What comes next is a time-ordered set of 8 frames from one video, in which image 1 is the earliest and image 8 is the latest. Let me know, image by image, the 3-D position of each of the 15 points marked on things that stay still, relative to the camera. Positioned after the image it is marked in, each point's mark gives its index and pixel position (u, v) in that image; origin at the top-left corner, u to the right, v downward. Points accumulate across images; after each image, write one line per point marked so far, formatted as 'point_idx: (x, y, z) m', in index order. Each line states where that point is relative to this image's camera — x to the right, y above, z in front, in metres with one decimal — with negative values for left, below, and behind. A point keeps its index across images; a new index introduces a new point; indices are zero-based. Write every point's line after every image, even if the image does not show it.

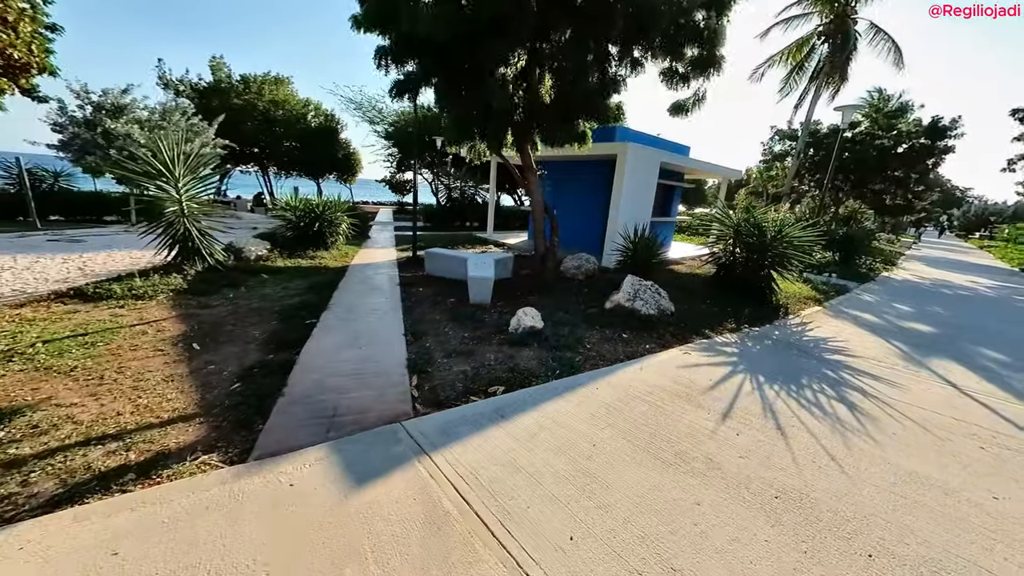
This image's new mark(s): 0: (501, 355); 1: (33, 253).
0: (-0.1, -0.8, +4.1) m
1: (-9.6, +0.7, +7.2) m
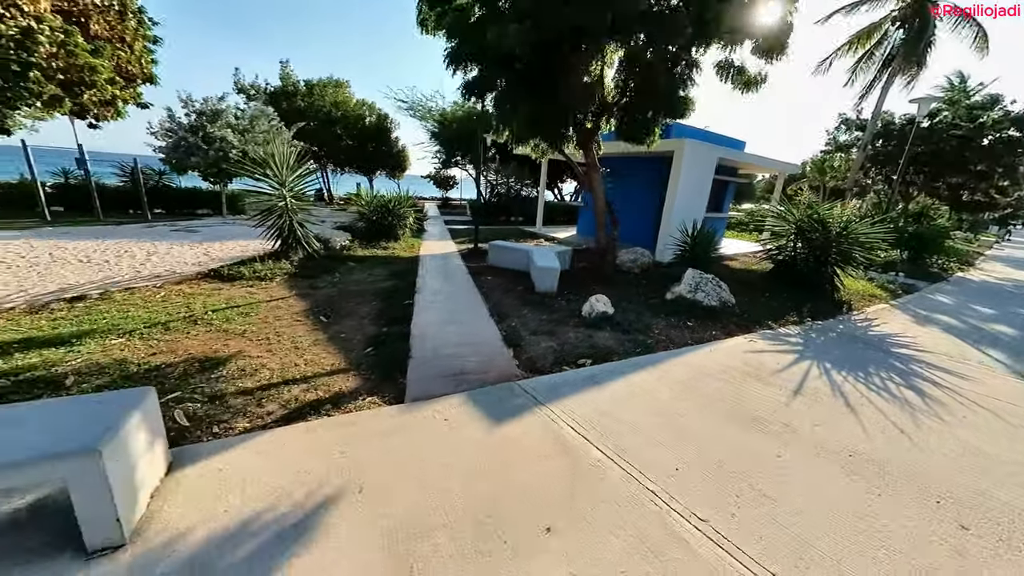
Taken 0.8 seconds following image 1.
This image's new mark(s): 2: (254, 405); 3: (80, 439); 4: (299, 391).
0: (+0.9, -0.6, +4.6) m
1: (-8.3, +1.1, +8.5) m
2: (-2.1, -1.0, +2.9) m
3: (-2.0, -0.7, +1.6) m
4: (-1.9, -0.9, +3.1) m
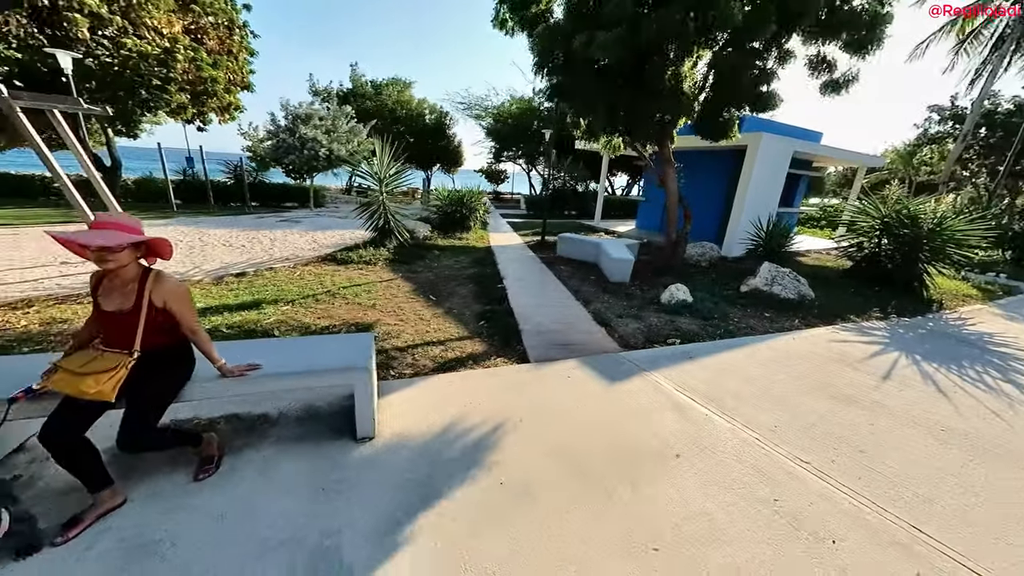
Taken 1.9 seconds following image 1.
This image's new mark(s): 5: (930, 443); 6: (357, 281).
0: (+2.1, -0.4, +5.0) m
1: (-6.5, +1.6, +9.9) m
2: (-1.0, -0.7, +3.7) m
3: (-1.0, -0.5, +2.4) m
4: (-0.8, -0.7, +3.9) m
5: (+3.2, -1.2, +2.7) m
6: (-2.7, +0.1, +6.2) m
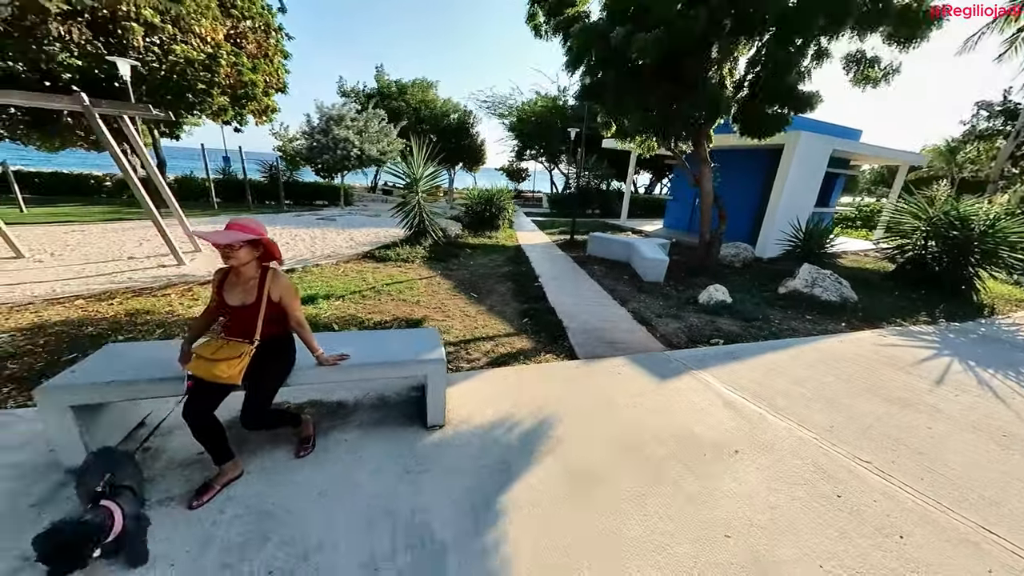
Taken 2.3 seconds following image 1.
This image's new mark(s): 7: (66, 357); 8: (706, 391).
0: (+2.7, -0.4, +5.1) m
1: (-5.6, +1.7, +10.3) m
2: (-0.5, -0.7, +3.8) m
3: (-0.6, -0.5, +2.6) m
4: (-0.2, -0.6, +4.0) m
5: (+3.7, -1.2, +2.7) m
6: (-2.1, +0.2, +6.5) m
7: (-4.1, -0.6, +3.3) m
8: (+1.8, -0.9, +3.3) m
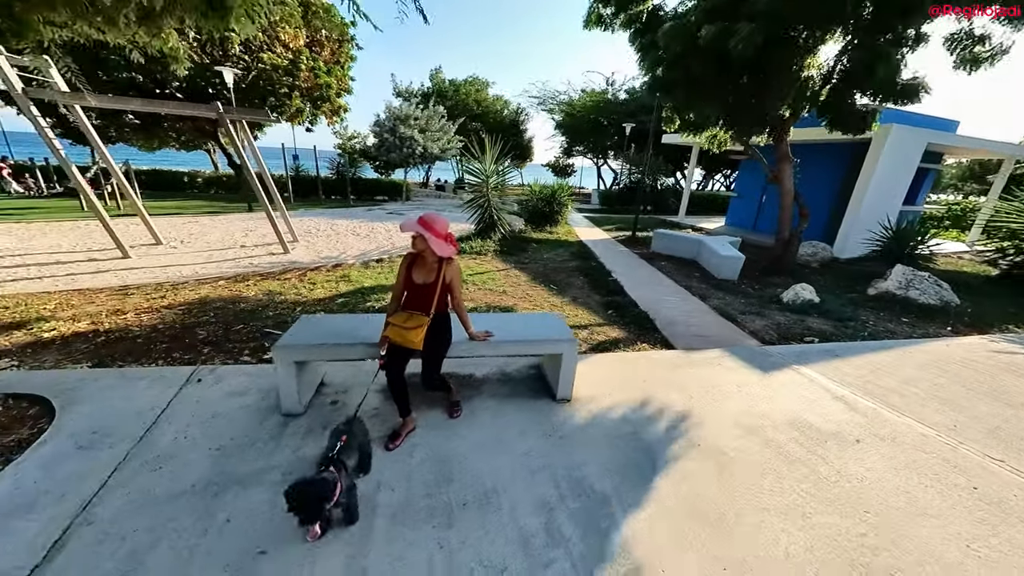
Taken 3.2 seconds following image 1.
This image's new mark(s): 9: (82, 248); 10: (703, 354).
0: (+3.9, -0.4, +5.0) m
1: (-3.8, +2.1, +11.0) m
2: (+0.6, -0.6, +4.1) m
3: (+0.4, -0.4, +2.9) m
4: (+0.9, -0.5, +4.3) m
5: (+4.6, -1.2, +2.6) m
6: (-0.7, +0.3, +6.9) m
7: (-3.0, -0.4, +3.9) m
8: (+2.8, -0.9, +3.3) m
9: (-8.1, +0.7, +6.8) m
10: (+2.0, -0.7, +3.8) m
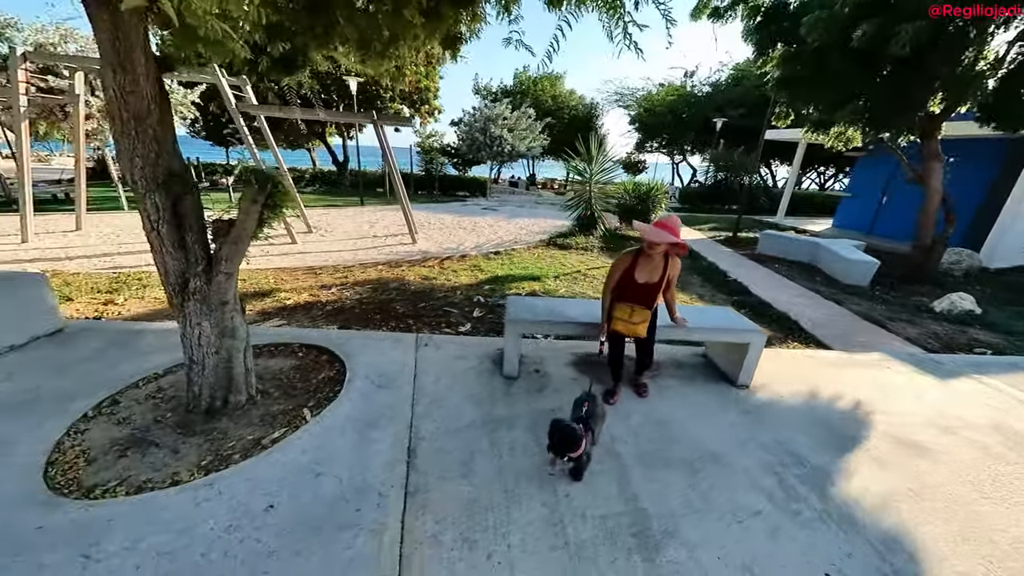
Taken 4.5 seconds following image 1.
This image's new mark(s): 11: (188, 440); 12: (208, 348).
0: (+5.8, -0.5, +4.8) m
1: (-0.9, +2.4, +11.7) m
2: (+2.4, -0.6, +4.4) m
3: (+2.1, -0.3, +3.1) m
4: (+2.7, -0.5, +4.5) m
5: (+6.2, -1.4, +2.3) m
6: (+1.6, +0.5, +7.2) m
7: (-1.2, -0.2, +4.7) m
8: (+4.5, -1.0, +3.2) m
9: (-5.8, +1.2, +8.2) m
10: (+3.8, -0.7, +3.8) m
11: (-2.1, -1.0, +2.4) m
12: (-2.1, -0.4, +2.4) m
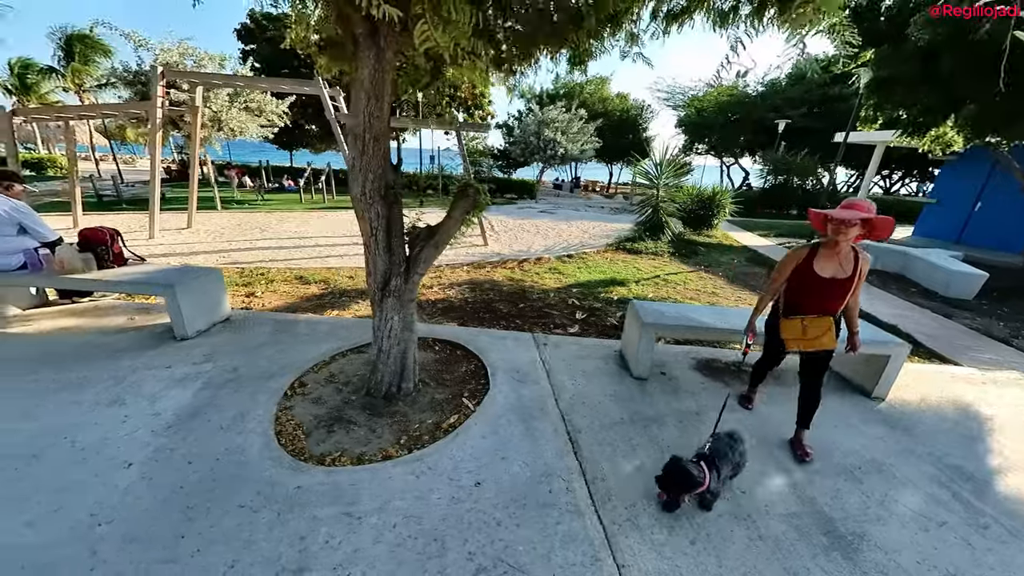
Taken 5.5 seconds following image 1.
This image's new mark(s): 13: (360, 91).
0: (+7.1, -0.7, +4.4) m
1: (+1.1, +2.3, +11.9) m
2: (+3.7, -0.7, +4.3) m
3: (+3.3, -0.4, +3.1) m
4: (+4.0, -0.6, +4.4) m
5: (+7.2, -1.6, +2.0) m
6: (+3.1, +0.4, +7.2) m
7: (+0.2, -0.3, +4.9) m
8: (+5.6, -1.1, +3.0) m
9: (-4.1, +1.3, +8.7) m
10: (+5.0, -0.9, +3.7) m
11: (-1.0, -1.0, +2.7) m
12: (-0.9, -0.4, +2.7) m
13: (-0.9, +1.2, +2.1) m
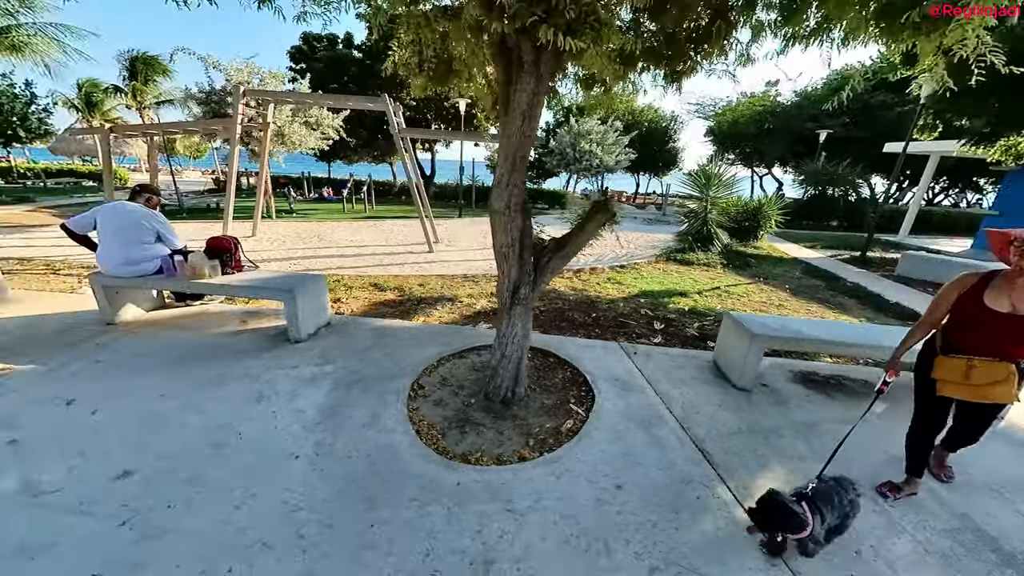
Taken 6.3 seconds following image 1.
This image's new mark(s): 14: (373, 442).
0: (+8.1, -1.0, +4.2) m
1: (+2.5, +2.0, +12.0) m
2: (+4.7, -0.8, +4.2) m
3: (+4.2, -0.6, +3.0) m
4: (+5.0, -0.8, +4.3) m
5: (+8.1, -1.8, +1.7) m
6: (+4.3, +0.1, +7.2) m
7: (+1.2, -0.4, +5.0) m
8: (+6.6, -1.3, +2.8) m
9: (-2.9, +1.1, +9.0) m
10: (+6.0, -1.0, +3.5) m
11: (-0.1, -1.0, +2.8) m
12: (0.0, -0.5, +2.9) m
13: (0.0, +1.1, +2.3) m
14: (-1.0, -1.1, +2.5) m
